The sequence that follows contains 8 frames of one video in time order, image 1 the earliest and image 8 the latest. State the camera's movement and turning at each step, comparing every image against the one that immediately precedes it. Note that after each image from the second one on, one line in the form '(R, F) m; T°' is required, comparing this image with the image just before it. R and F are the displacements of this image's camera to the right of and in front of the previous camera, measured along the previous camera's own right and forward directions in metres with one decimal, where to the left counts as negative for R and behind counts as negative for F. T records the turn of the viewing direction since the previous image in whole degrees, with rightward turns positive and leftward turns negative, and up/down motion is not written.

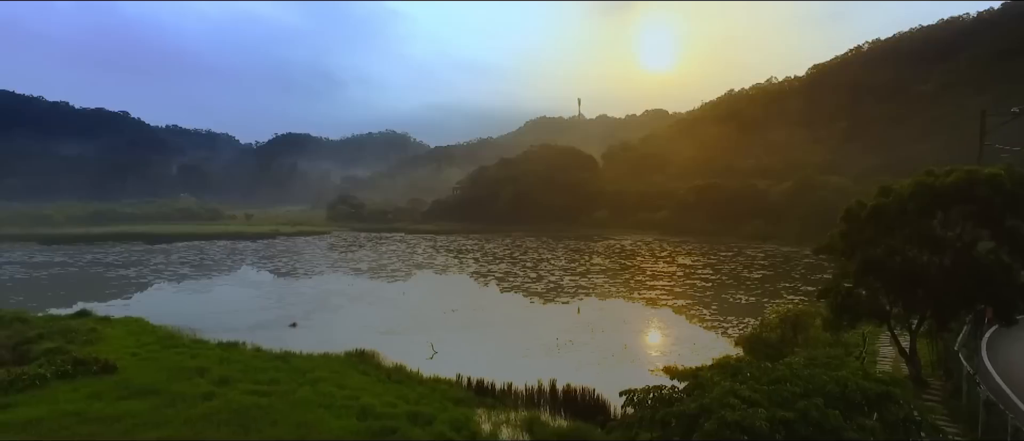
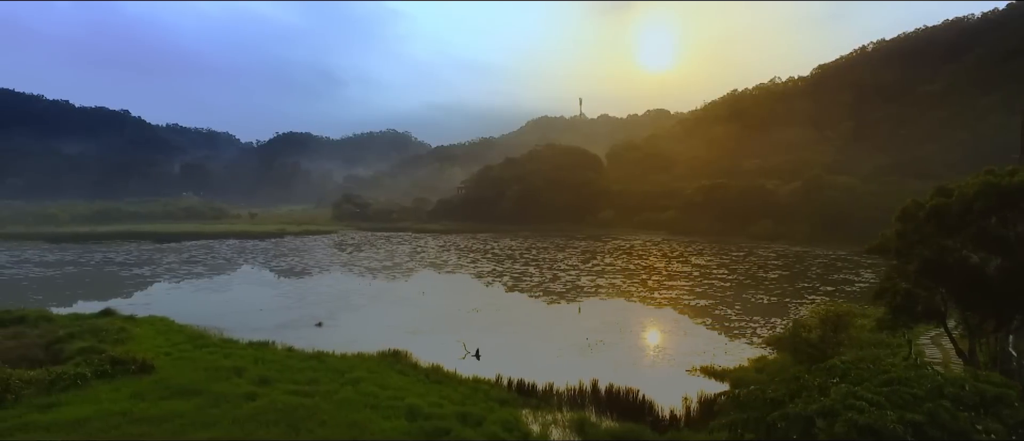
(-1.1, +0.1) m; 0°
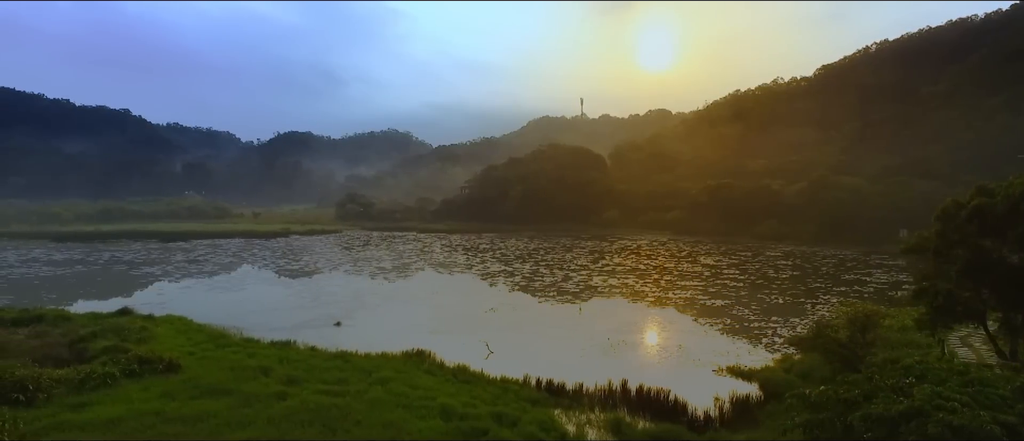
(-0.8, +0.1) m; 0°
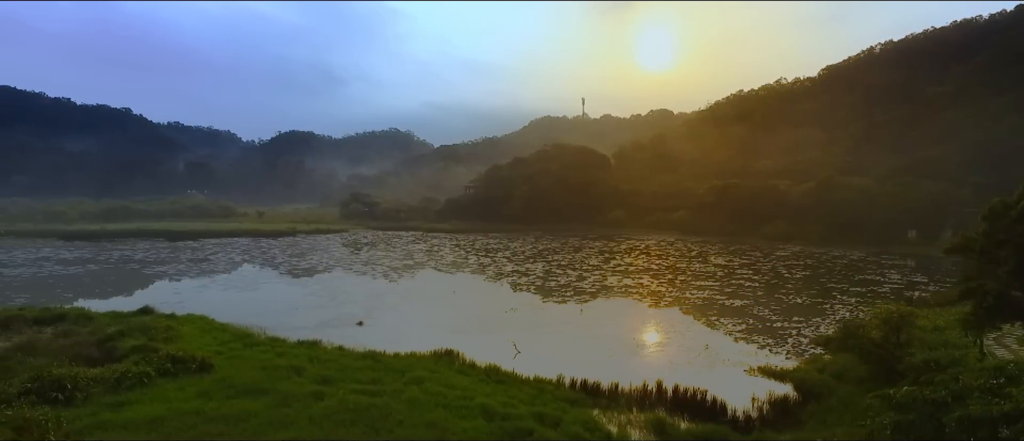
(-0.9, +0.1) m; 0°
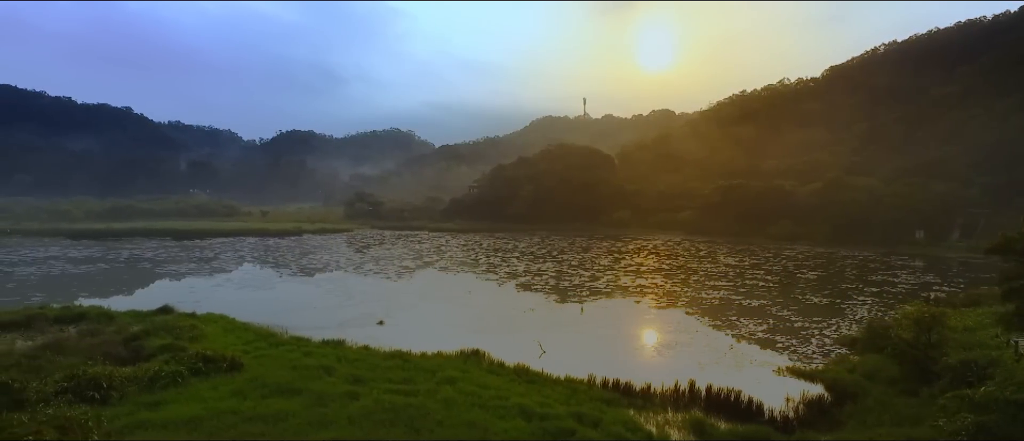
(-0.8, 0.0) m; 0°
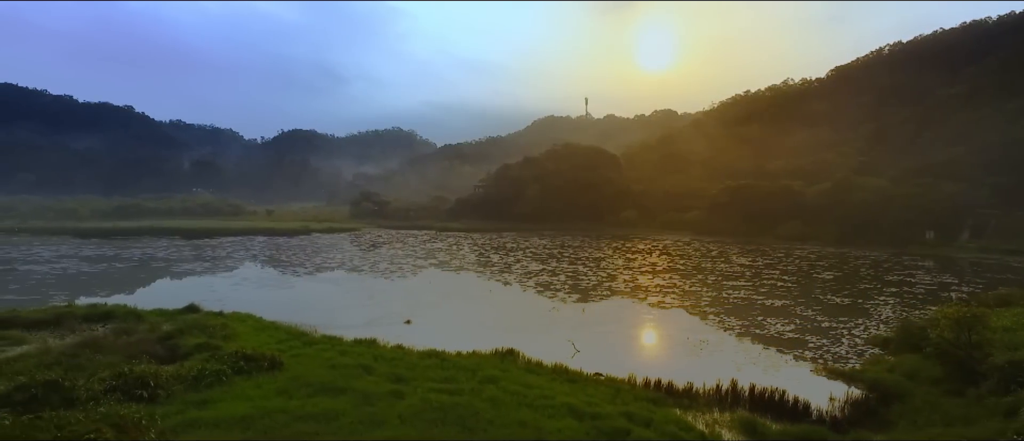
(-1.1, 0.0) m; 0°
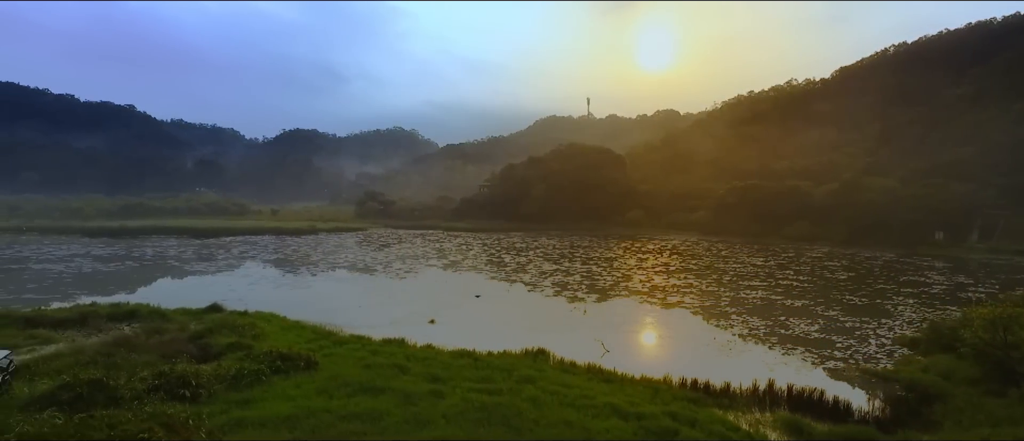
(-0.9, 0.0) m; 0°
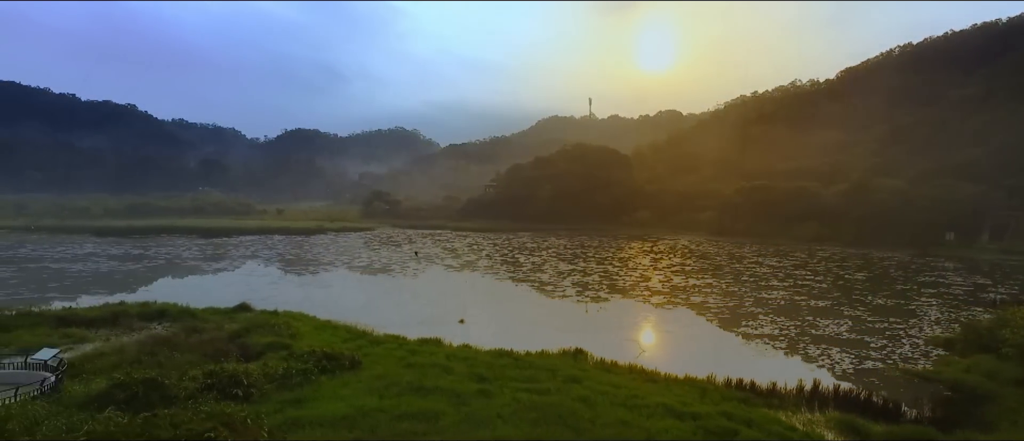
(-1.2, 0.0) m; 0°
